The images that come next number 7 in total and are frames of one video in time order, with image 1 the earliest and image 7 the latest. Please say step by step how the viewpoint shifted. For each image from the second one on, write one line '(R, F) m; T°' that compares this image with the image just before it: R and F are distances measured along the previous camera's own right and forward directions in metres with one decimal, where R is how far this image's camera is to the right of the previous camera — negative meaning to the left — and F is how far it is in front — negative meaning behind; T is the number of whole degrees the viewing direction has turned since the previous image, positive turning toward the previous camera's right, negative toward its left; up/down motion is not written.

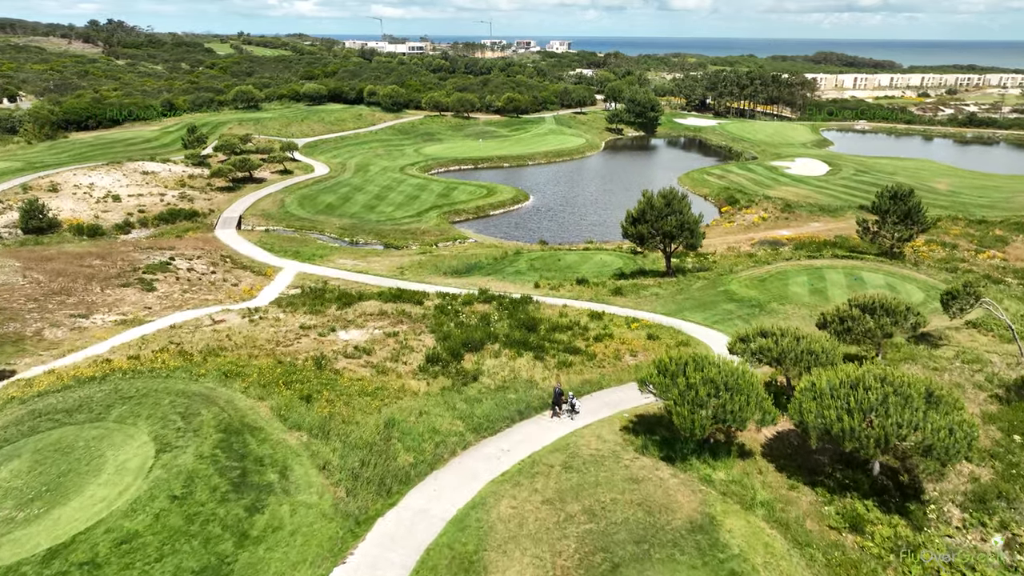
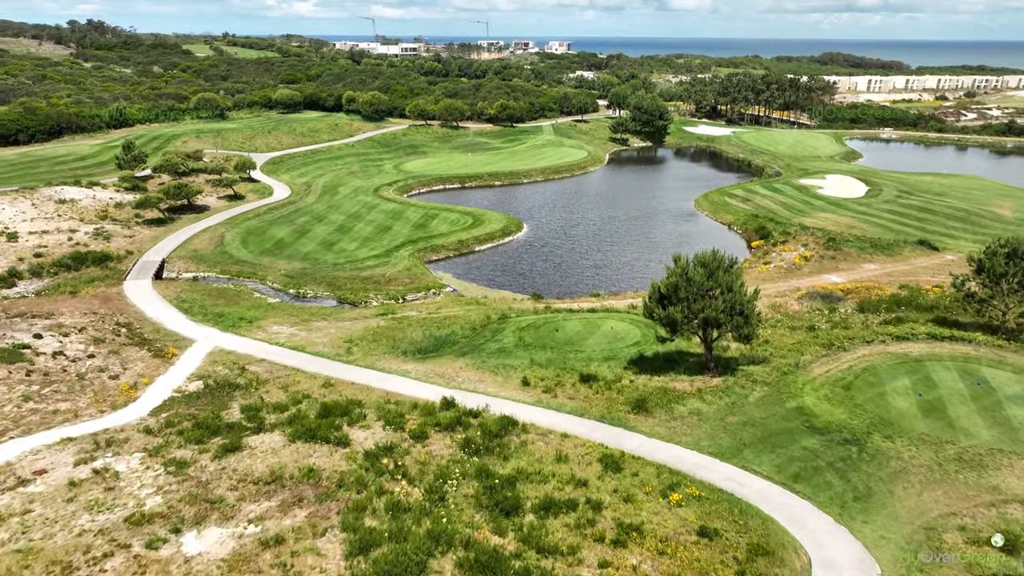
(+0.8, +10.9) m; 0°
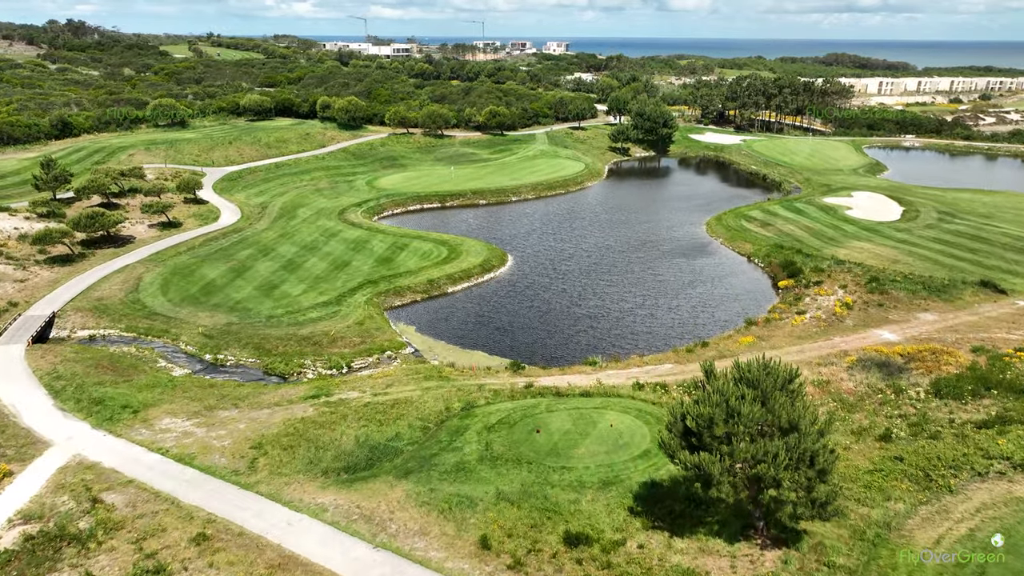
(+1.3, +9.1) m; 0°
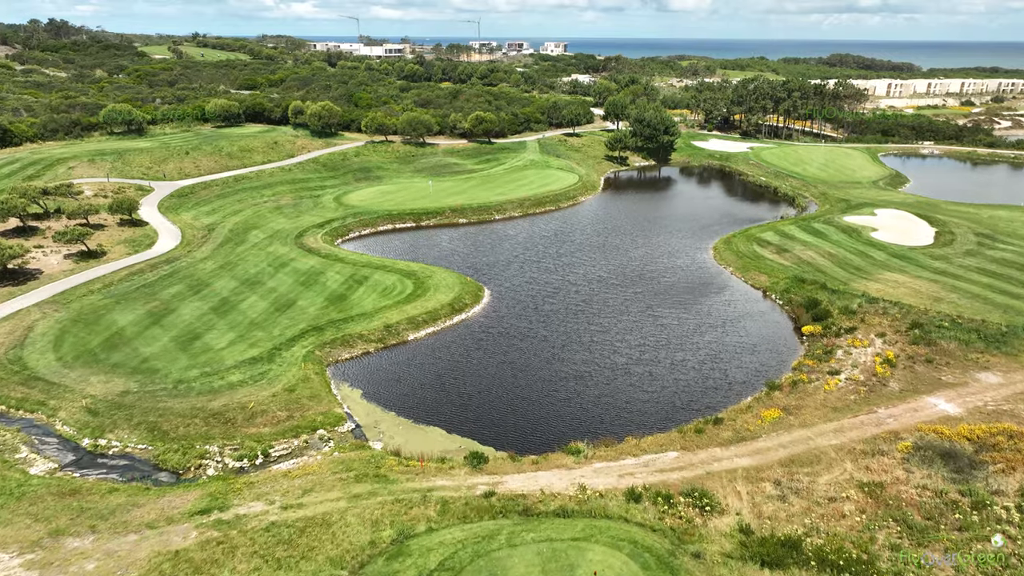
(+1.5, +7.5) m; 0°
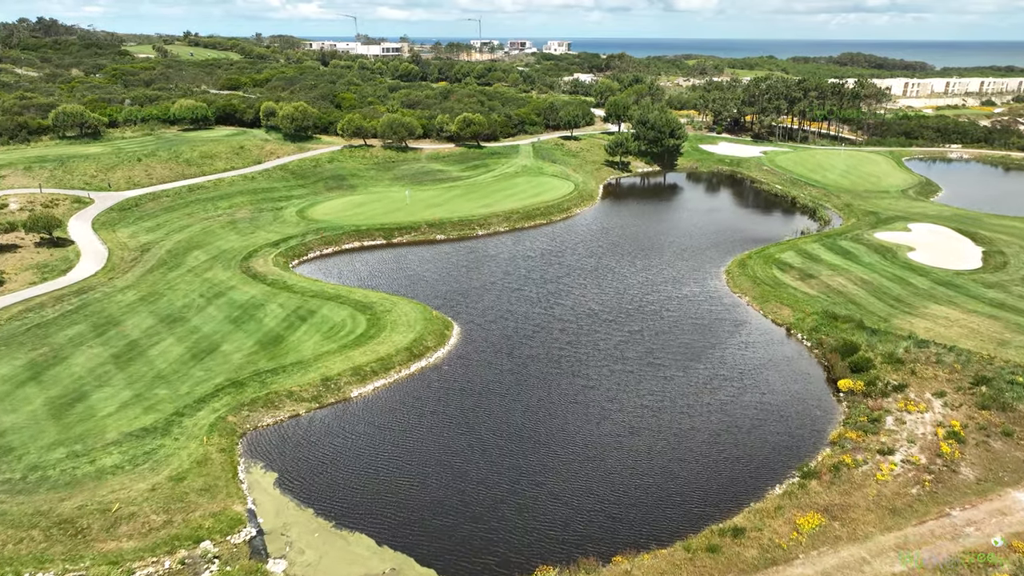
(+1.7, +7.5) m; 0°
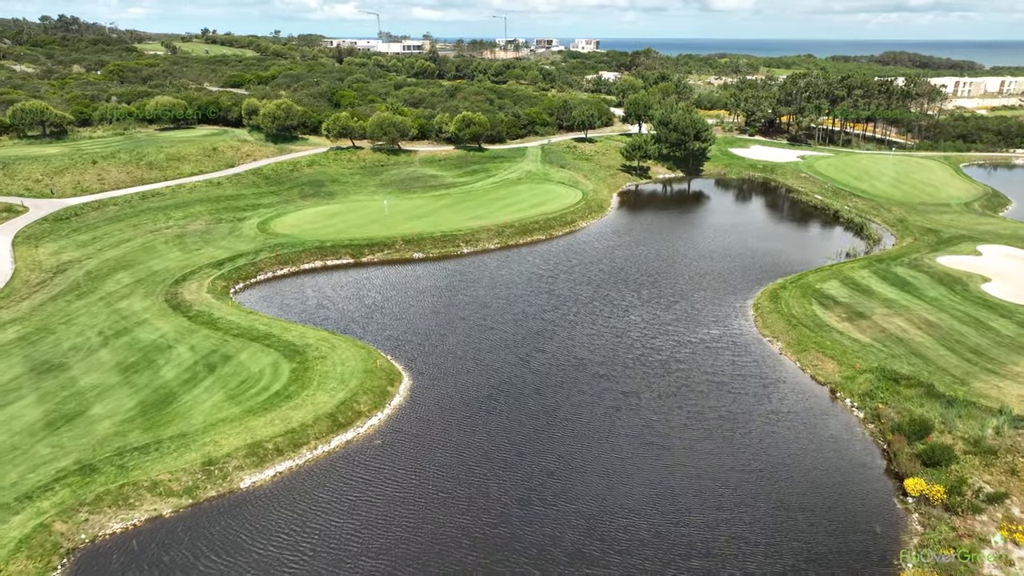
(+2.8, +8.4) m; -2°
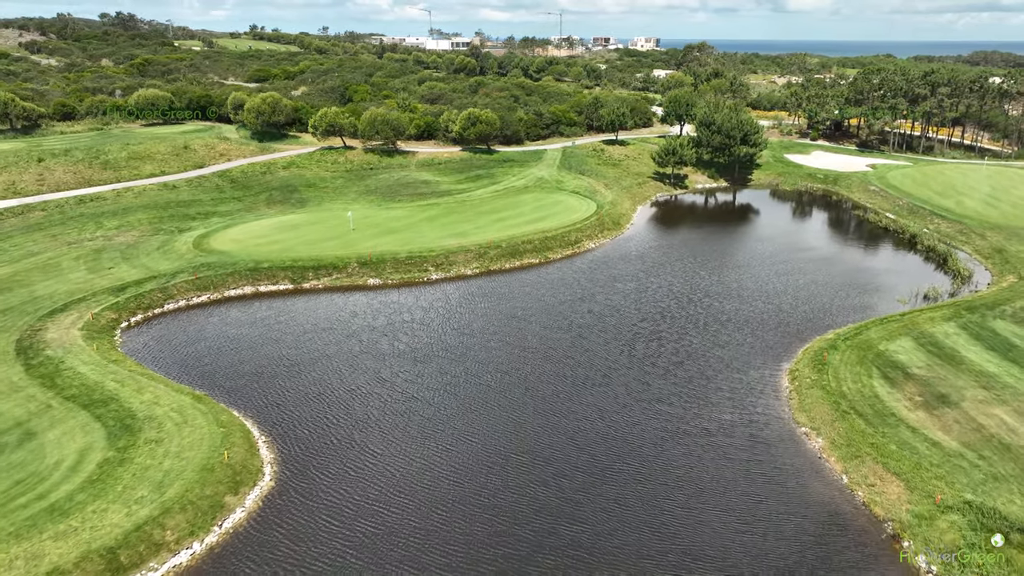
(+4.6, +10.0) m; -5°
